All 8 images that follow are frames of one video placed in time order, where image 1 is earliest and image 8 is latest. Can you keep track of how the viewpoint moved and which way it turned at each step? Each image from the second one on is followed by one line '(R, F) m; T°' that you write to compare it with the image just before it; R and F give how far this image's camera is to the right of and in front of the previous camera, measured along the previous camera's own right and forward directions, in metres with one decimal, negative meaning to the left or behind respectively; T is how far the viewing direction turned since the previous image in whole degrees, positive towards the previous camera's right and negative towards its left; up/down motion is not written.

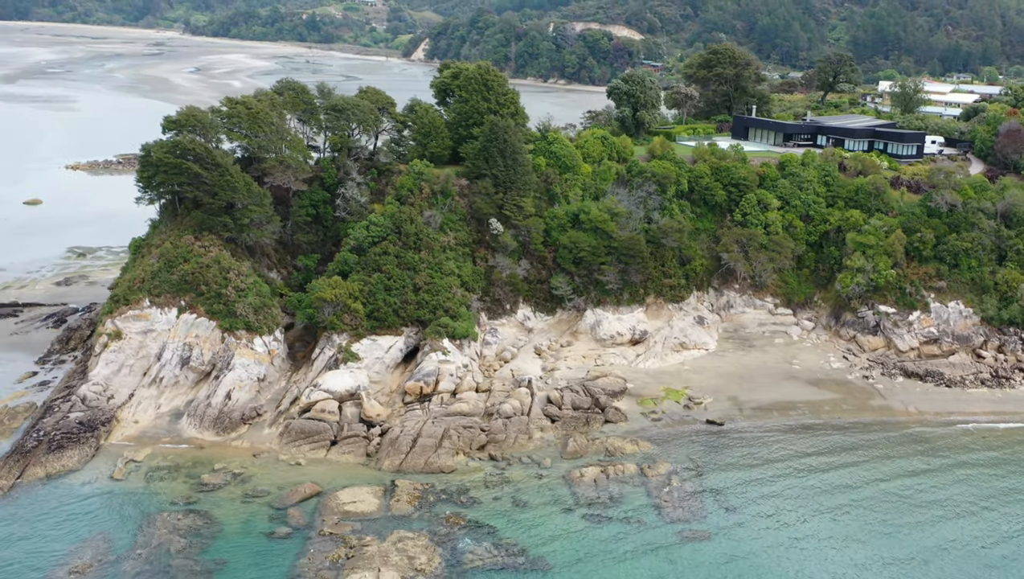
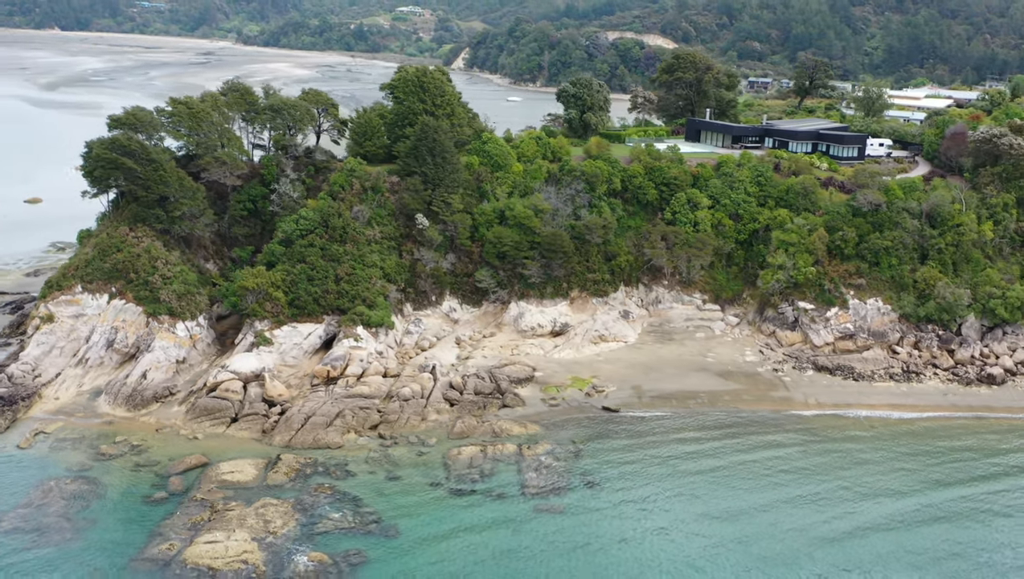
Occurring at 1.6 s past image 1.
(+4.0, -1.3) m; -3°
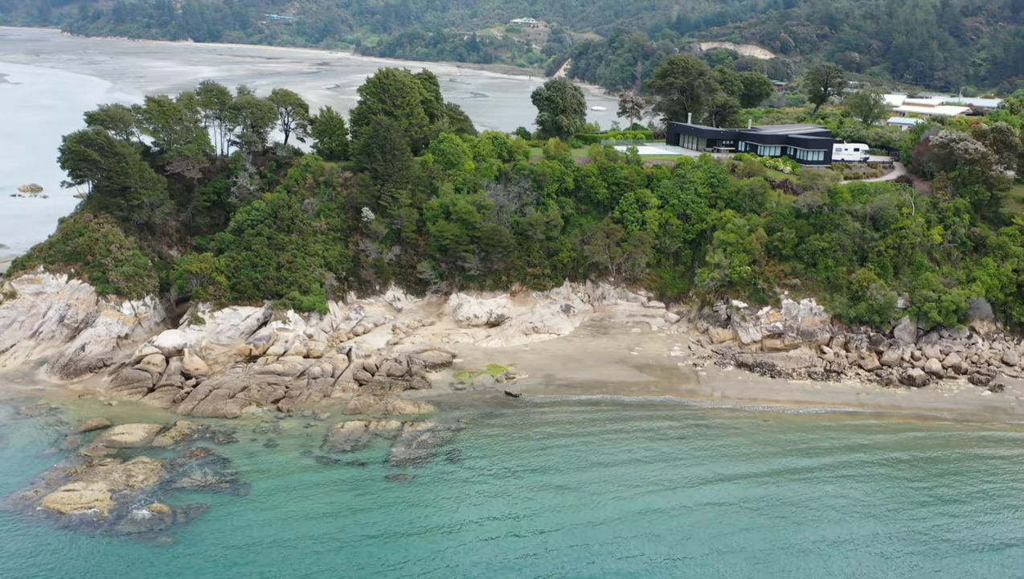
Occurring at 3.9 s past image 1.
(+6.0, -1.2) m; -6°
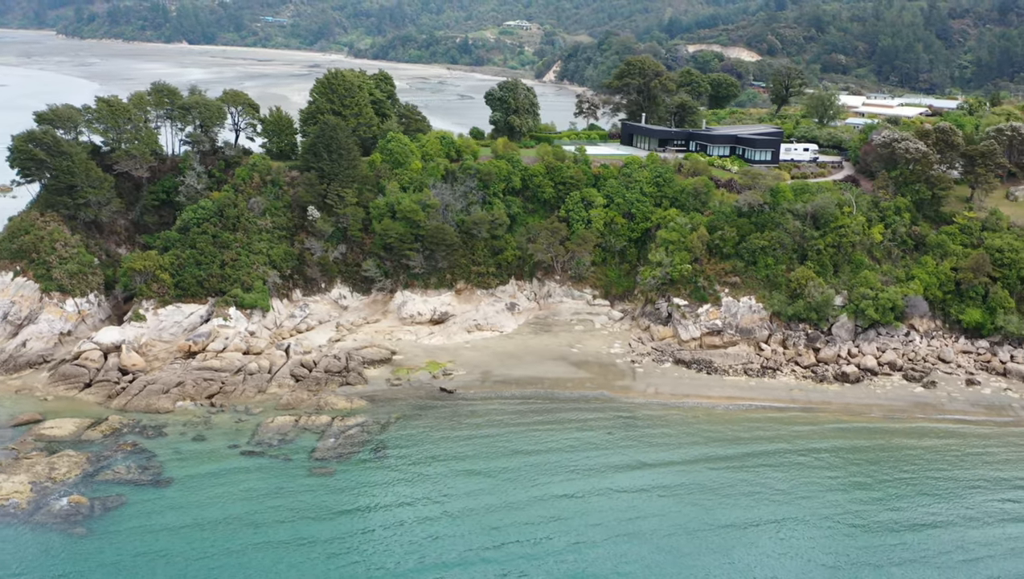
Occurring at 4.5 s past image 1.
(+1.8, -0.4) m; 0°
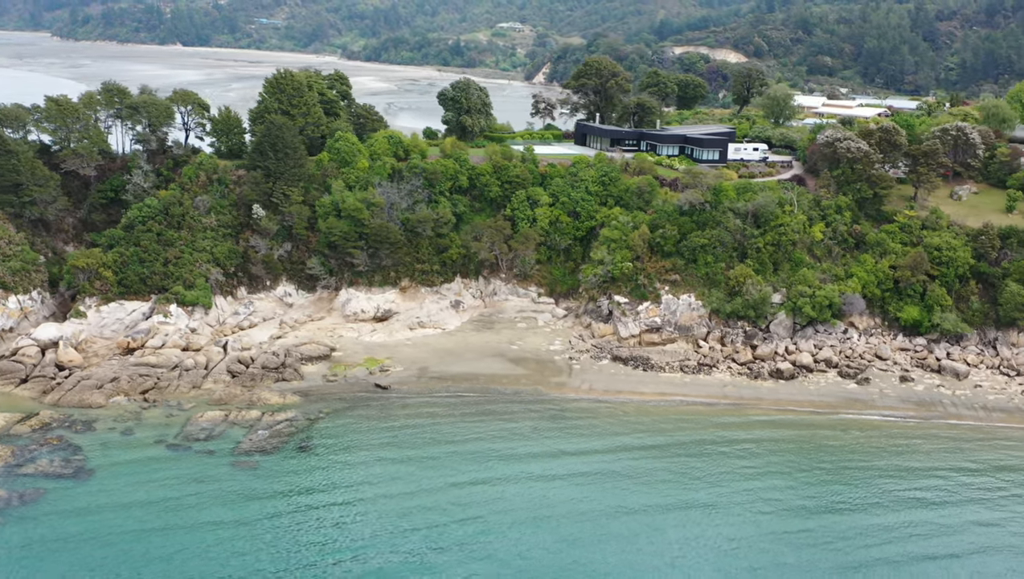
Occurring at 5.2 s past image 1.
(+1.8, -0.3) m; 0°
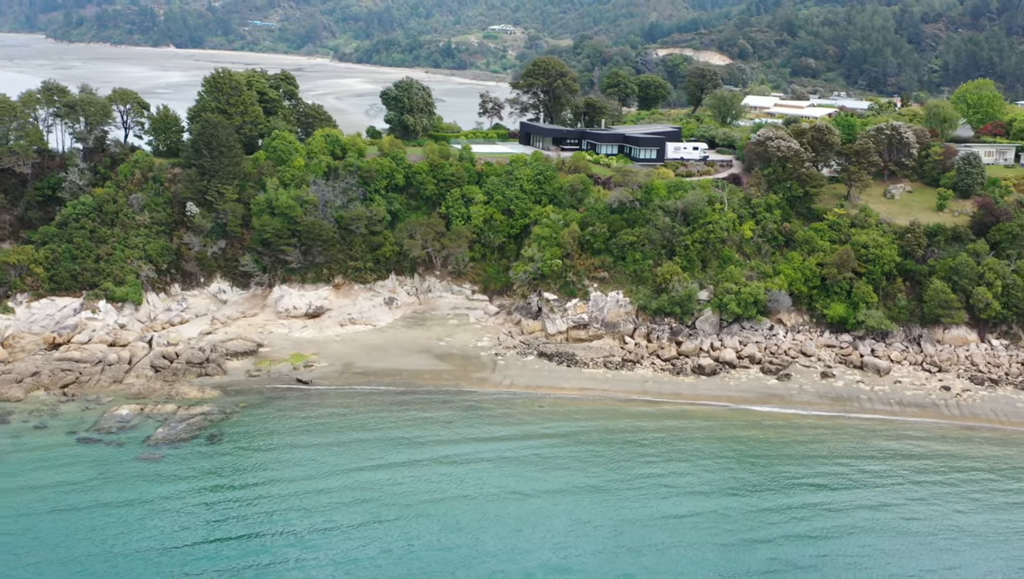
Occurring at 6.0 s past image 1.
(+2.3, -0.4) m; 0°
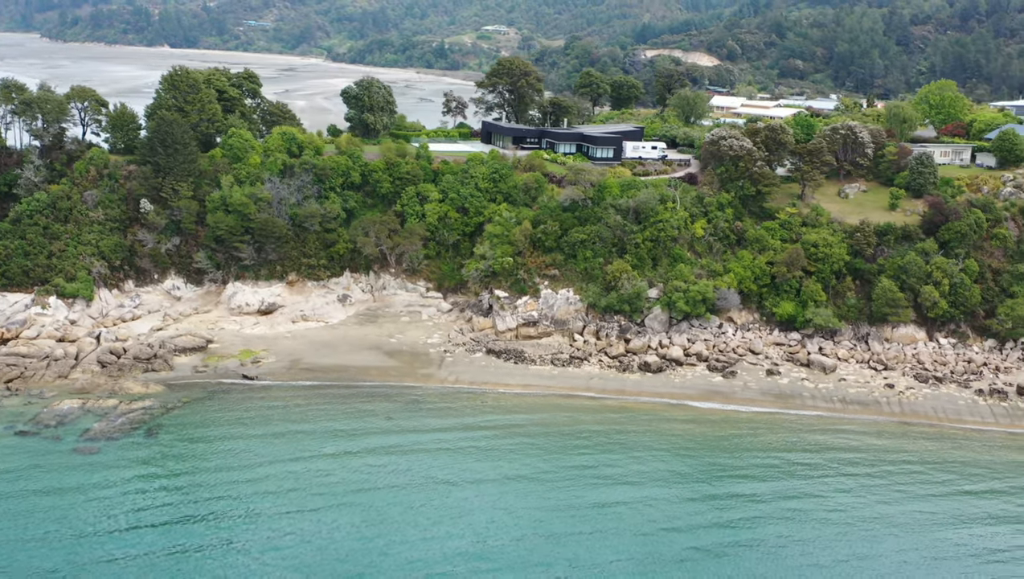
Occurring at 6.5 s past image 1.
(+1.5, -0.2) m; 0°
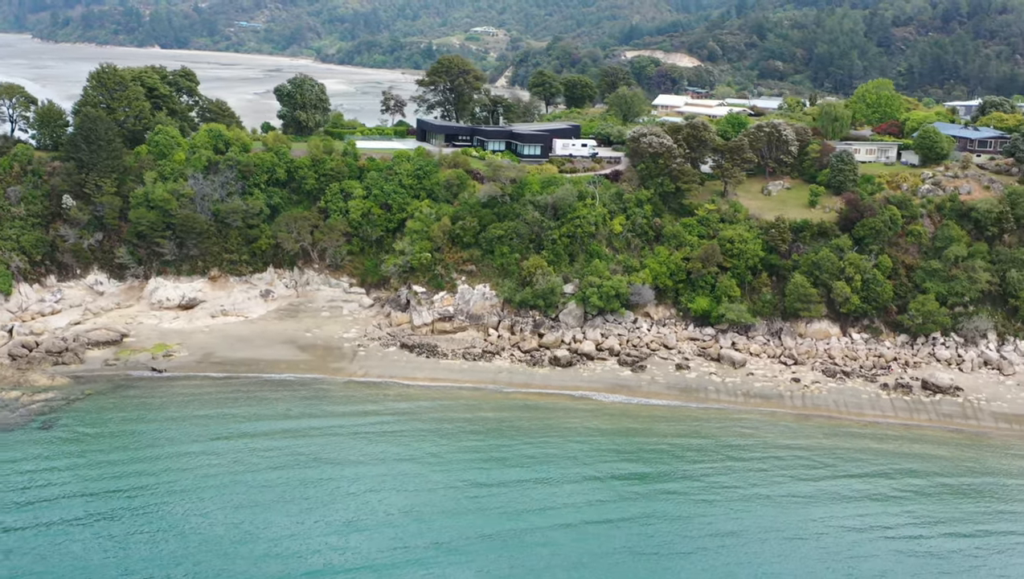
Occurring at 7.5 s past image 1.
(+2.7, -0.4) m; 0°
